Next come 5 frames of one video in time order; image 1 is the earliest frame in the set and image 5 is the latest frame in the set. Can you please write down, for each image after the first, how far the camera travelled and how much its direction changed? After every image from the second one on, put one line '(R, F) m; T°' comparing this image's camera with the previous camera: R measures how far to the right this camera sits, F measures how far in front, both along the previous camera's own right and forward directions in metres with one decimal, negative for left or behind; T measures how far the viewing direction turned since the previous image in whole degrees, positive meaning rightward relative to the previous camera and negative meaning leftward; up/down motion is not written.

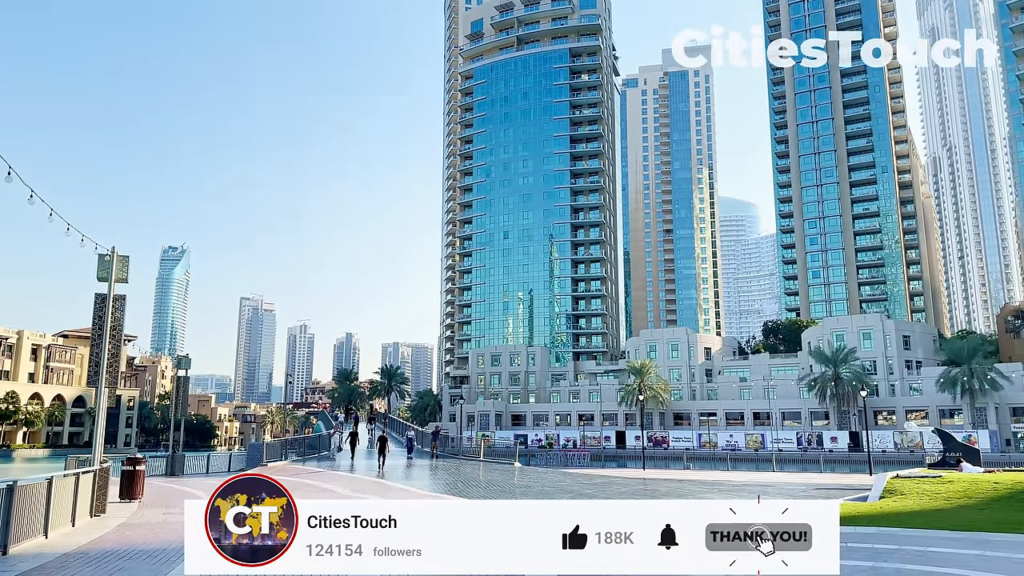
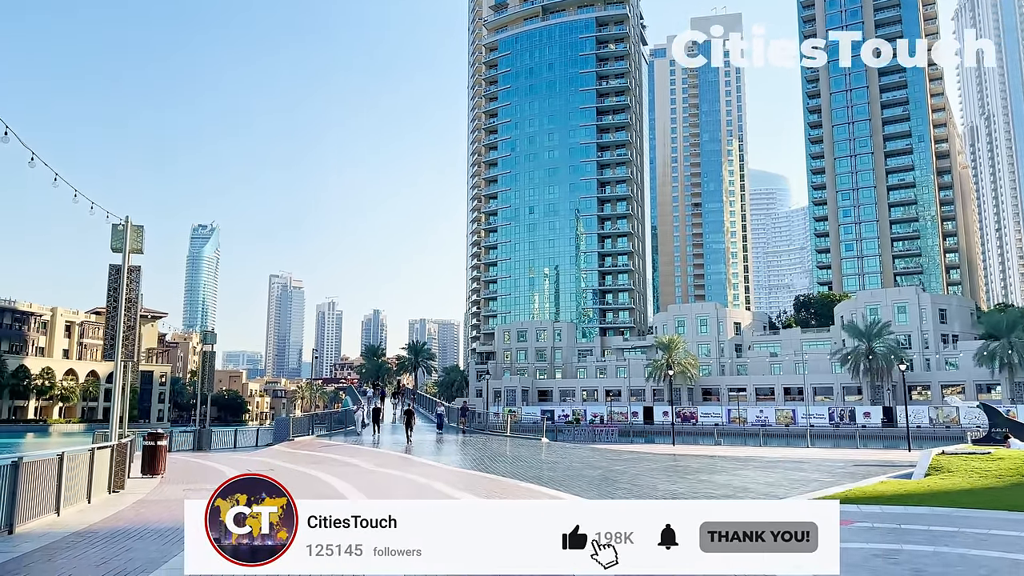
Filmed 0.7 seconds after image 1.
(0.0, +0.6) m; -2°
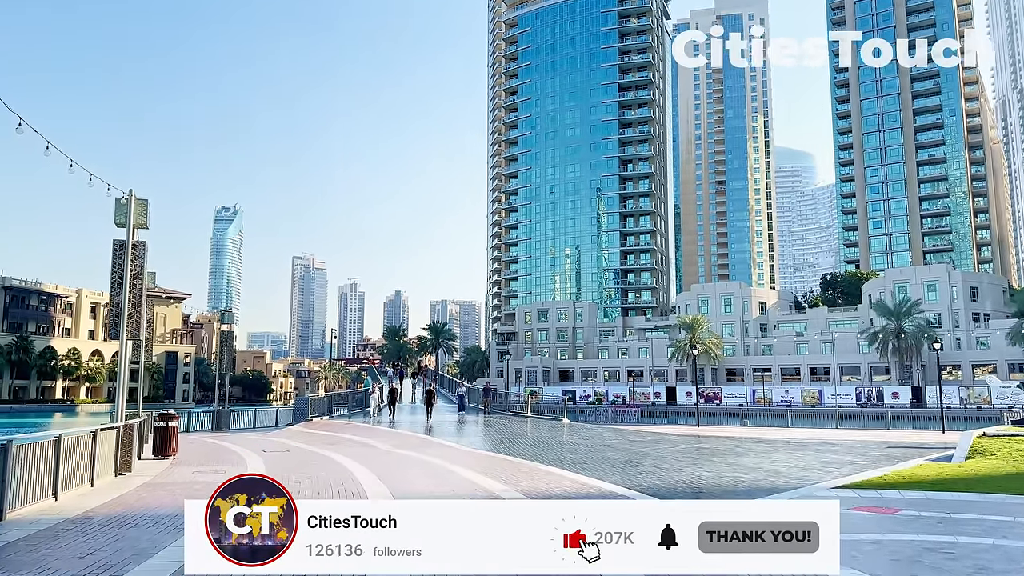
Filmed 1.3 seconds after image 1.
(0.0, +0.6) m; -2°
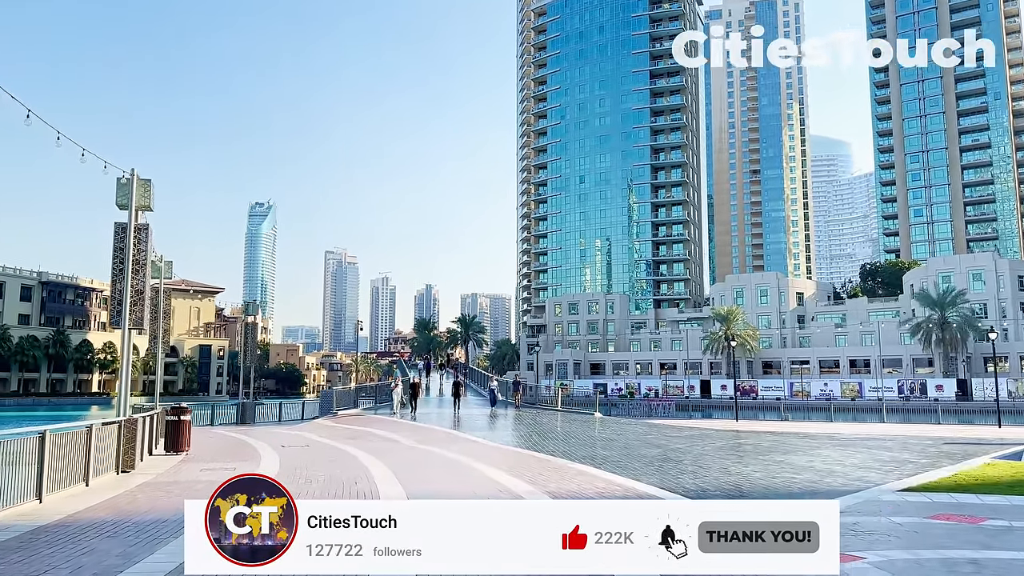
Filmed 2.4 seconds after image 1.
(0.0, +1.0) m; -2°
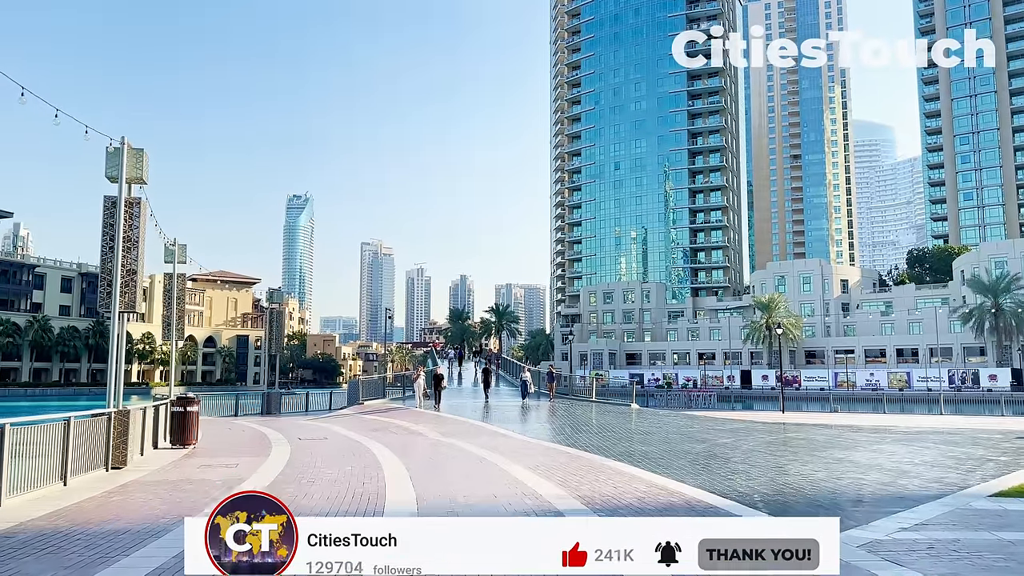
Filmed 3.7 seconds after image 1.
(+0.1, +1.3) m; -3°
